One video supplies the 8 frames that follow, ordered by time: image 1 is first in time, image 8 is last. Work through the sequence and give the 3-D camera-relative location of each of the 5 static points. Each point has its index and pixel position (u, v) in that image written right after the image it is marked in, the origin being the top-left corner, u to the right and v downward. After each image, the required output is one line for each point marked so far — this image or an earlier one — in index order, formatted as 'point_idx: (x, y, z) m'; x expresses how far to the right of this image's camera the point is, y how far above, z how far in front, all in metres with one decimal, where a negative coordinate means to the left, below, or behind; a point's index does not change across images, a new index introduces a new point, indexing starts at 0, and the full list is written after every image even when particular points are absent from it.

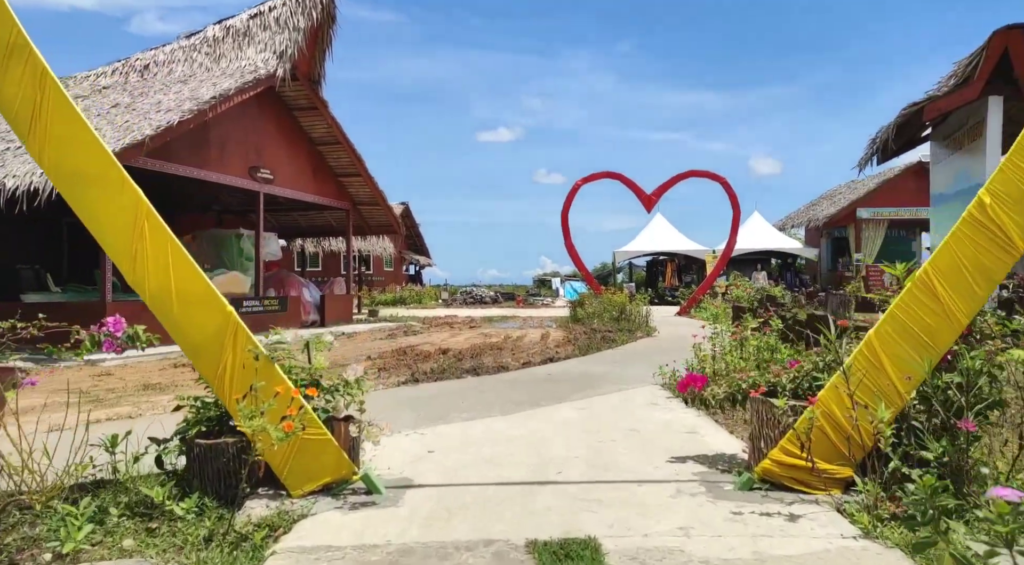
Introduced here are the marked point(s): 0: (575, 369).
0: (+0.6, -0.8, +6.5) m
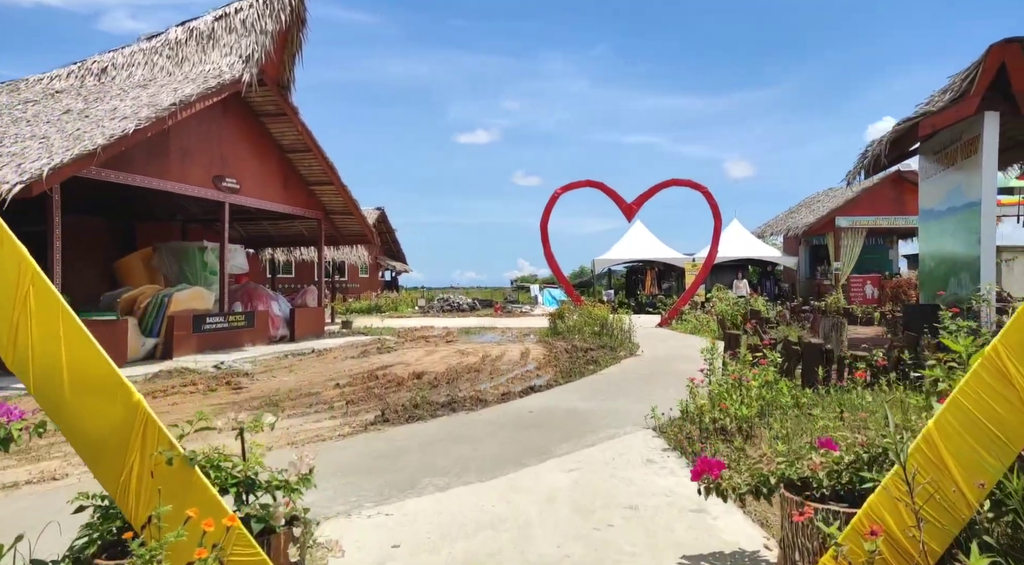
0: (+0.4, -1.0, +6.0) m
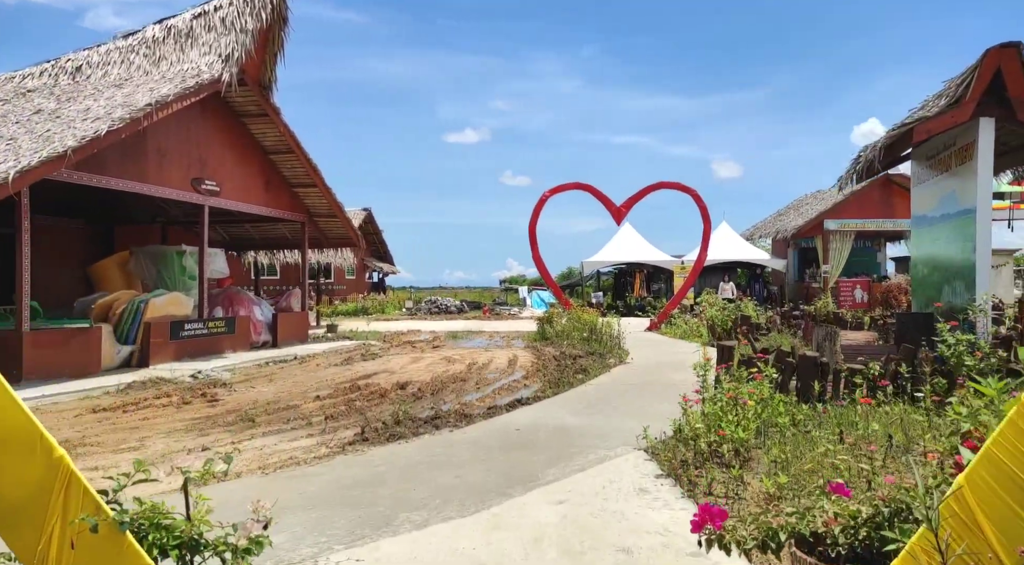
0: (+0.3, -1.1, +5.8) m
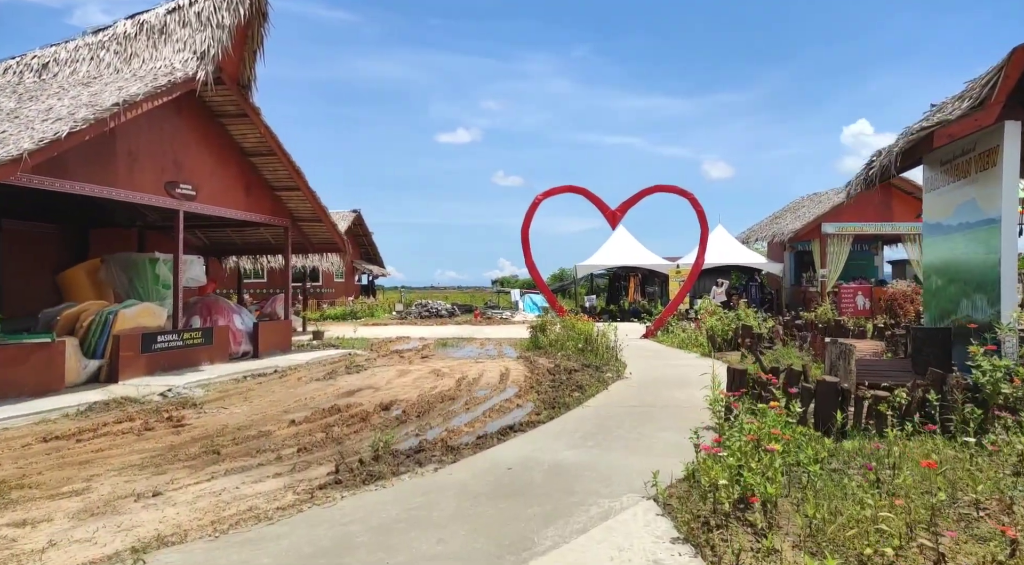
0: (+0.2, -1.2, +5.2) m
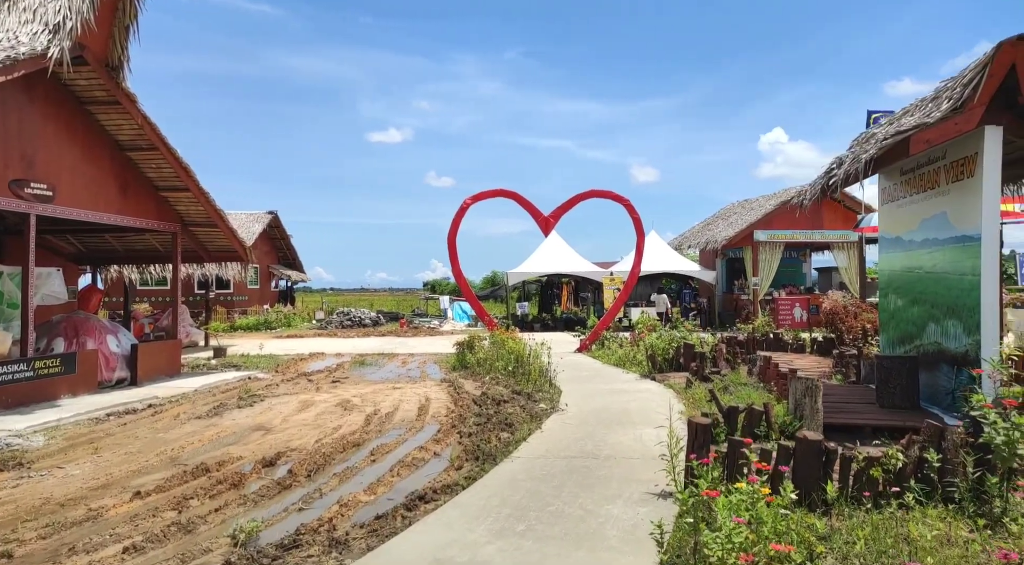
0: (-0.3, -1.5, +3.9) m
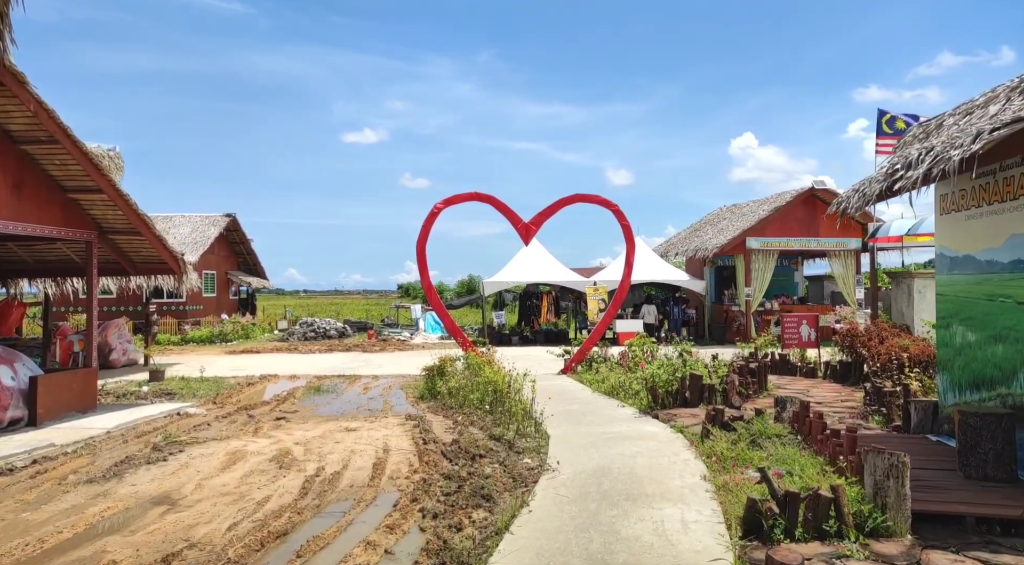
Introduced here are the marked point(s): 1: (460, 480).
0: (-0.4, -1.7, +2.1) m
1: (-0.5, -1.8, +6.6) m
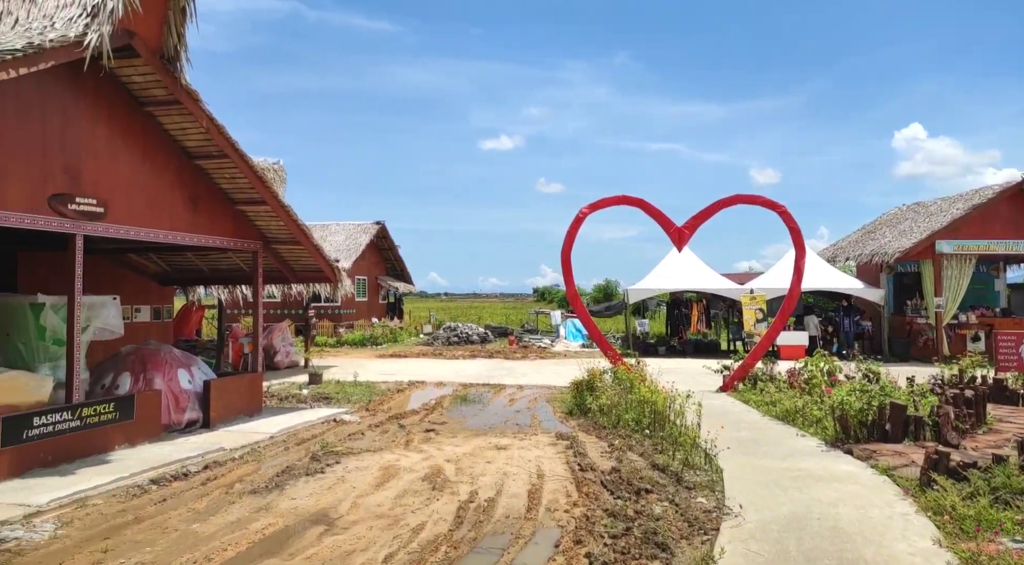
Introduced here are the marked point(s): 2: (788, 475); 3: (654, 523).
0: (+0.2, -1.8, +1.6) m
1: (+0.9, -2.0, +6.1) m
2: (+2.6, -1.9, +7.1) m
3: (+1.1, -1.9, +6.0) m
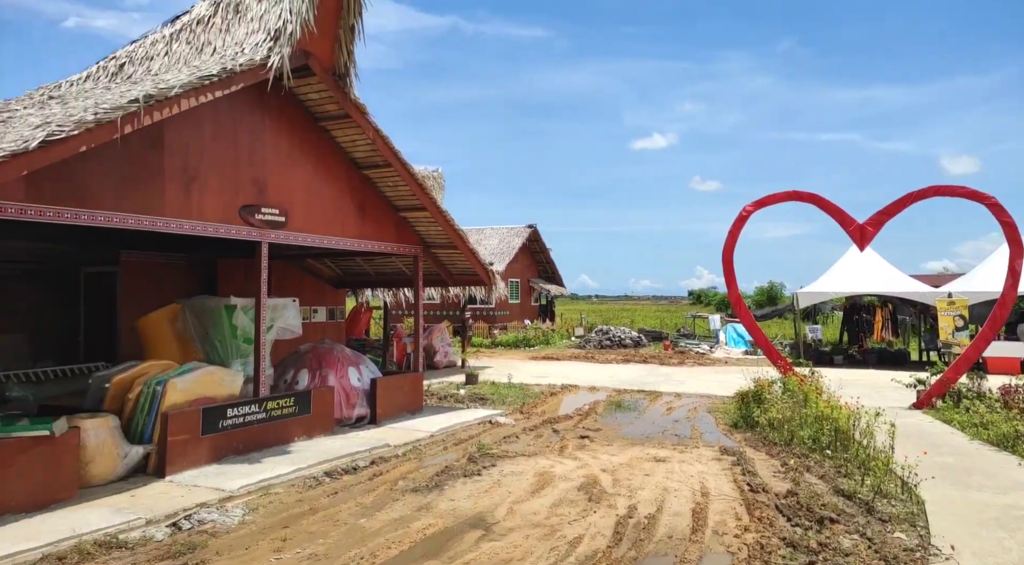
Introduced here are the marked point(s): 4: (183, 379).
0: (+0.6, -1.9, +1.3) m
1: (+2.2, -2.0, +5.6) m
2: (+4.1, -2.0, +6.2) m
3: (+2.4, -2.0, +5.4) m
4: (-3.5, -1.0, +7.6) m
